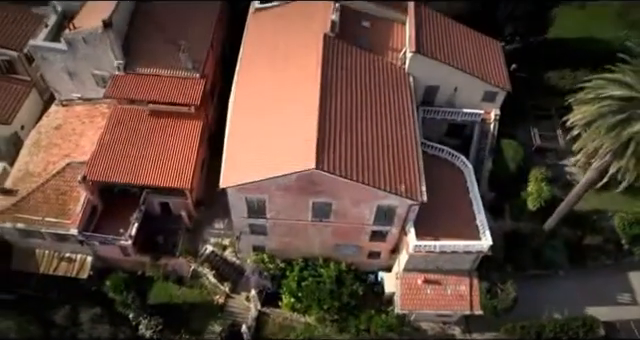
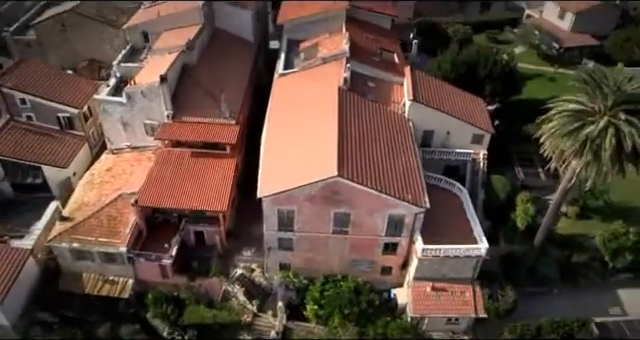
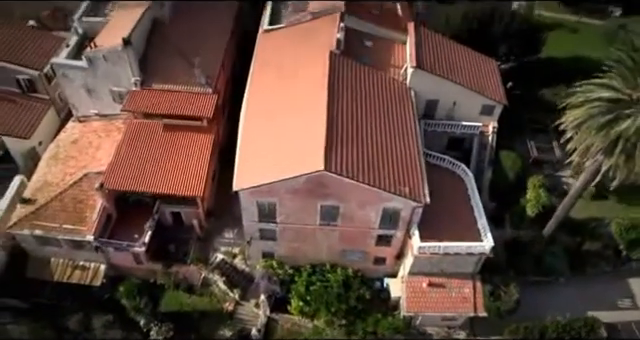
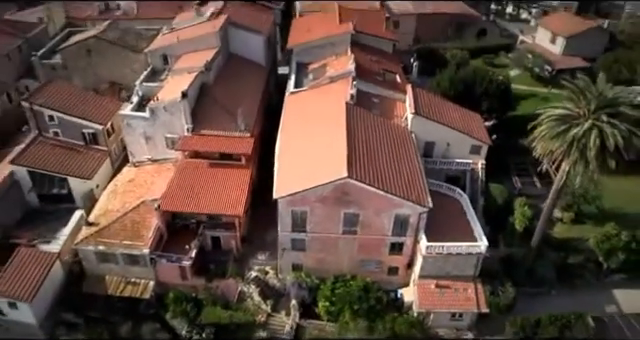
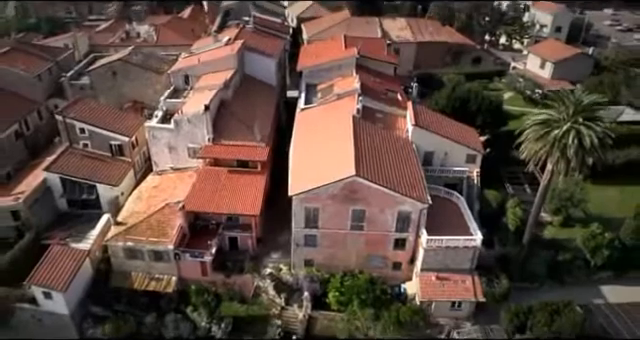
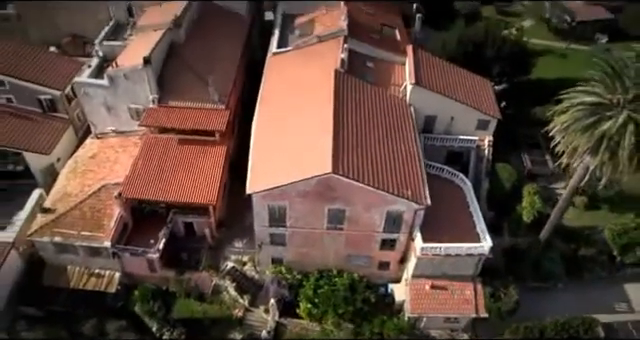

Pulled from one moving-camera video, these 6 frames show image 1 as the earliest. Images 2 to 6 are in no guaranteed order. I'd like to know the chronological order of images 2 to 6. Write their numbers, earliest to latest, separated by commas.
3, 6, 2, 4, 5
